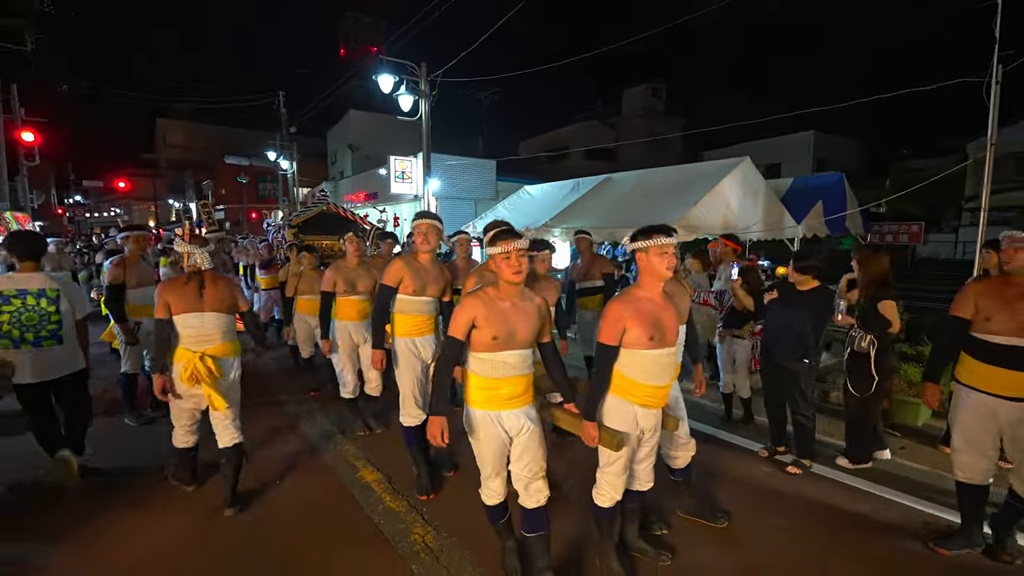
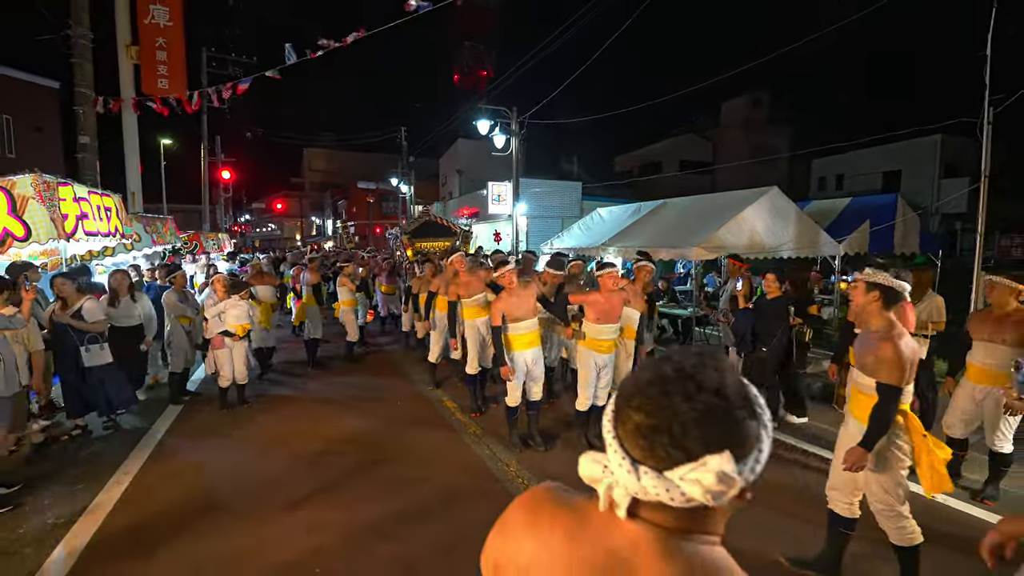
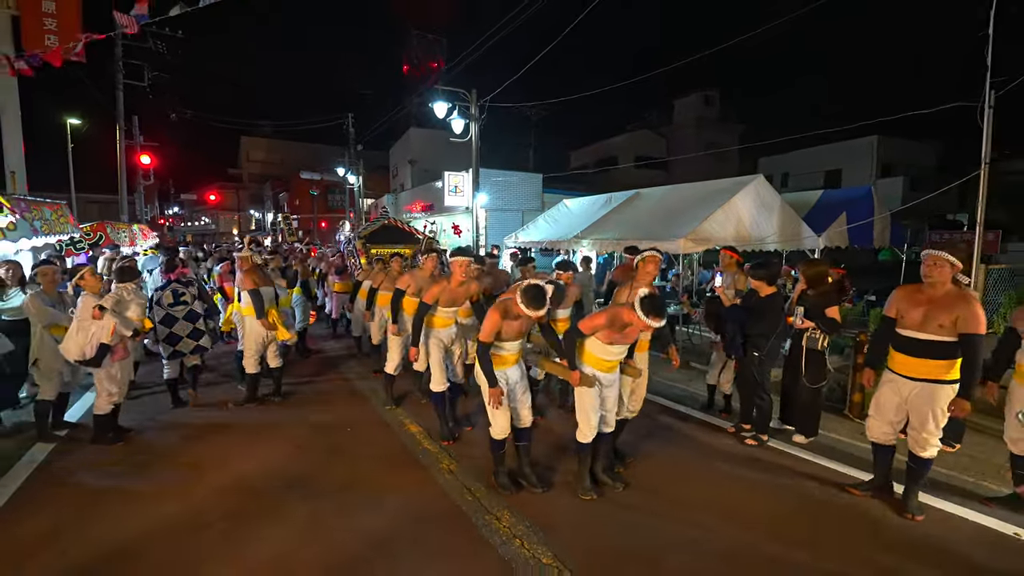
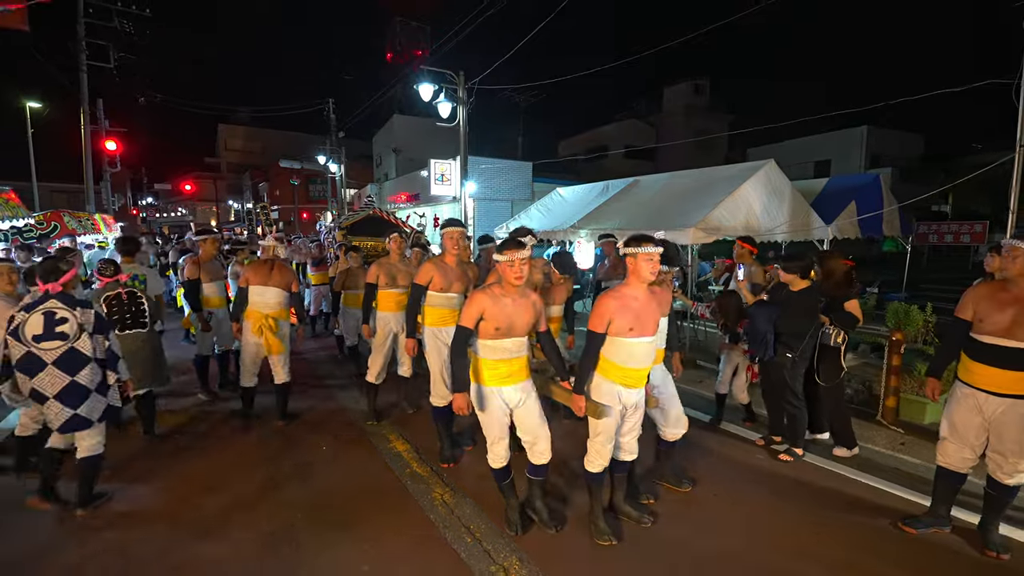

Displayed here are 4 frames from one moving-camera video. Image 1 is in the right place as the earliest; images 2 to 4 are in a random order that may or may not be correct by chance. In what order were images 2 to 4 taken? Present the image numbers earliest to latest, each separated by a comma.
4, 3, 2
